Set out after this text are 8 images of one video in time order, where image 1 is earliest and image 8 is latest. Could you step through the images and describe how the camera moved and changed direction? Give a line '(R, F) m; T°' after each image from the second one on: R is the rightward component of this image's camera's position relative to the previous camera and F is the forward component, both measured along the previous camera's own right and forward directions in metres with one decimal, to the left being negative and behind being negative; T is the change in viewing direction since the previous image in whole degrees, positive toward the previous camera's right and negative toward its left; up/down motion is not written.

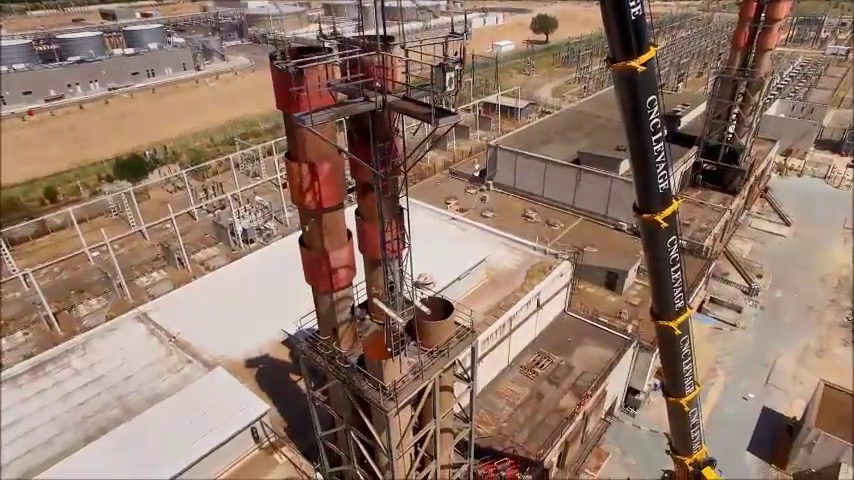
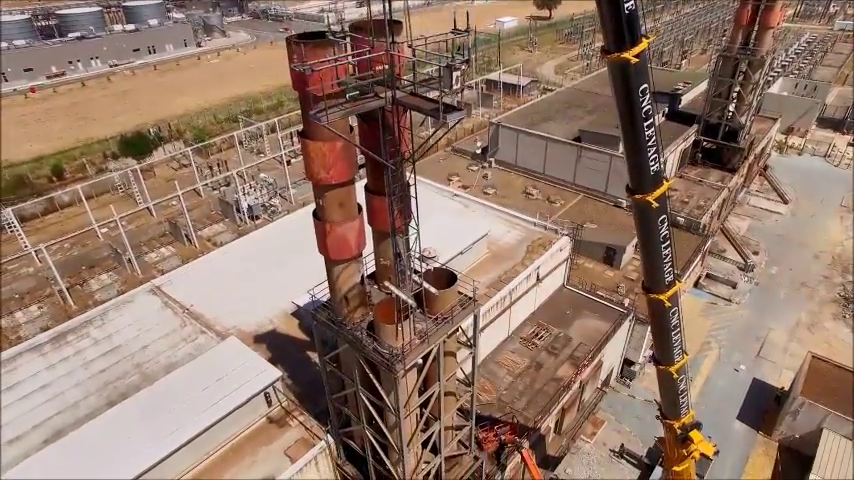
(-0.1, -0.8) m; 0°
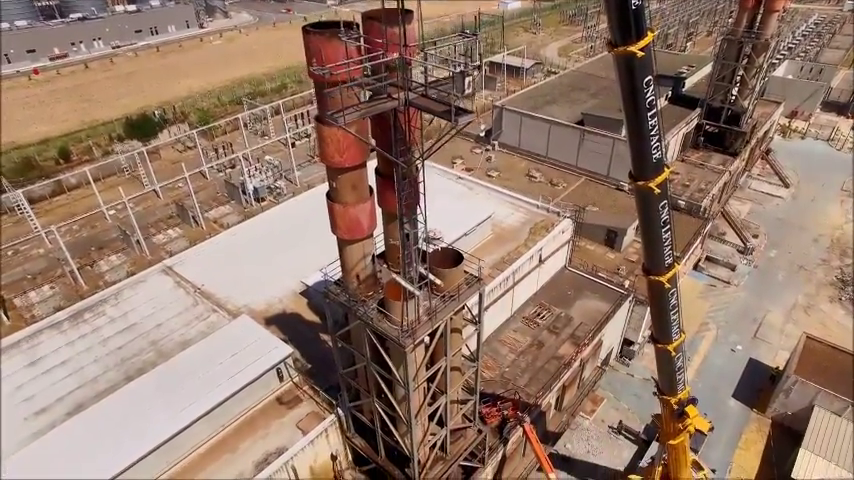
(-0.2, -0.6) m; 0°
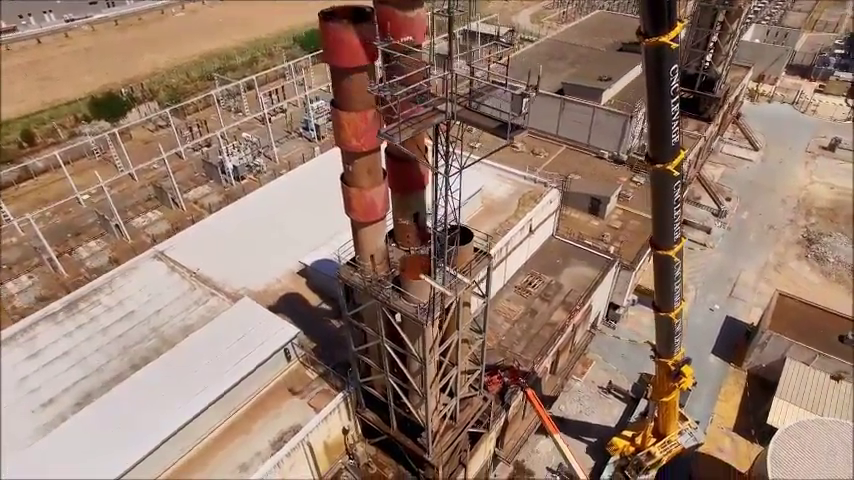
(-1.1, -0.3) m; +3°
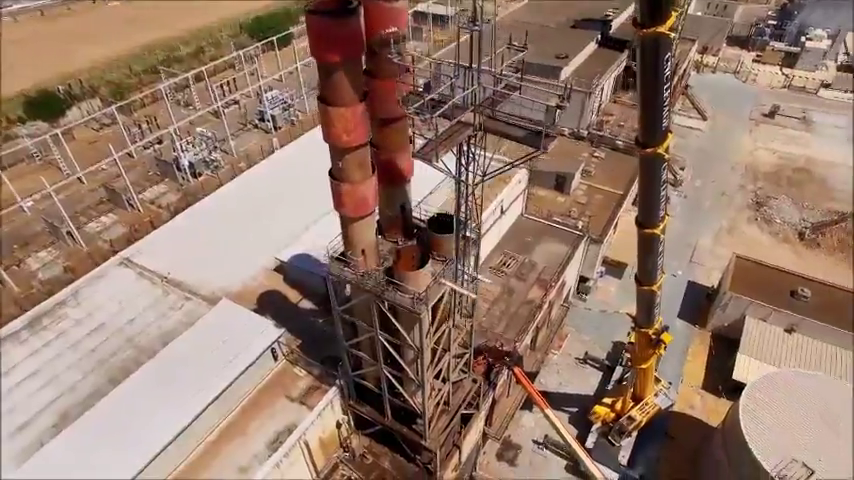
(-0.9, 0.0) m; +5°
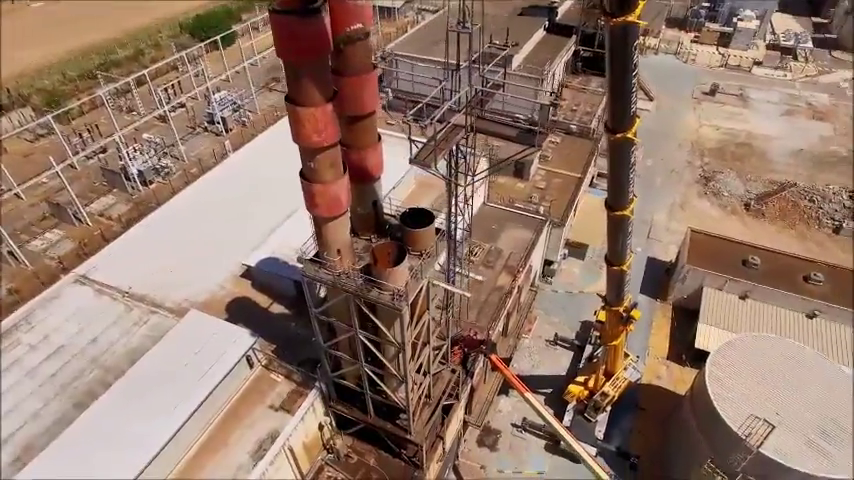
(-0.5, 0.0) m; +5°
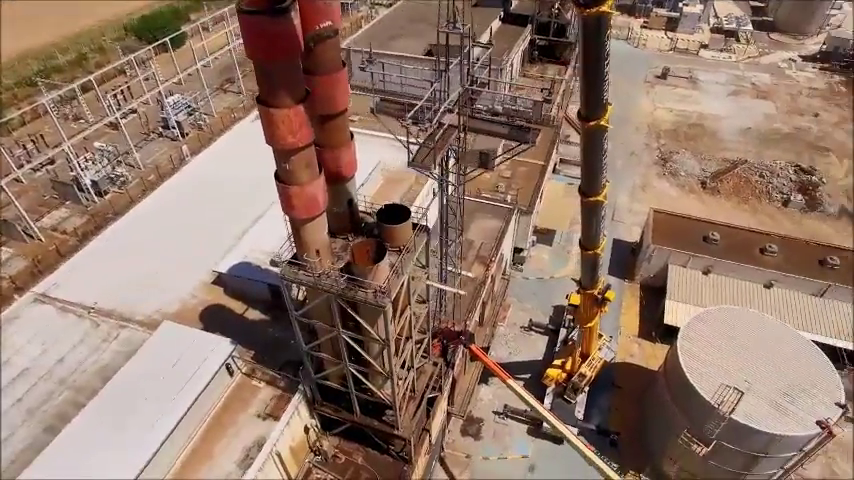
(-0.4, 0.0) m; +4°
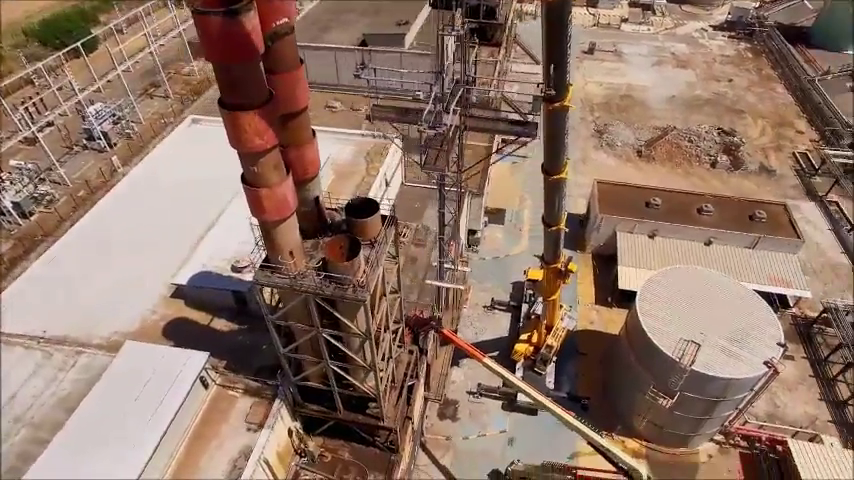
(-0.8, -0.1) m; +6°
